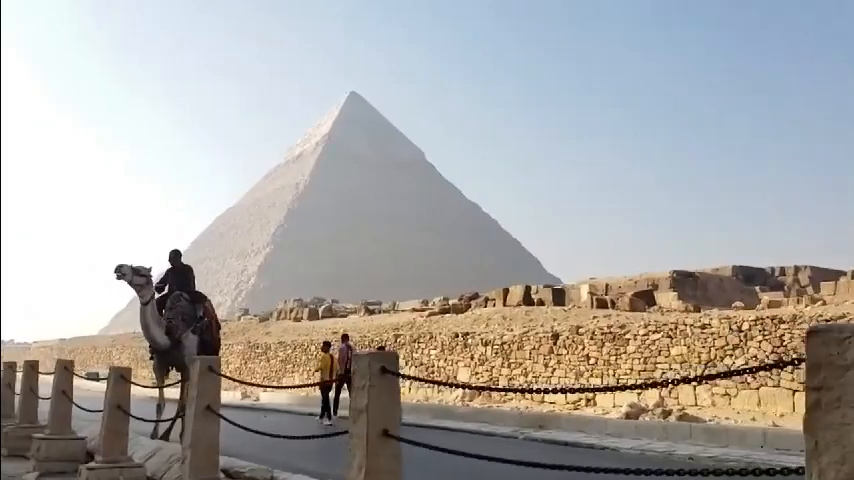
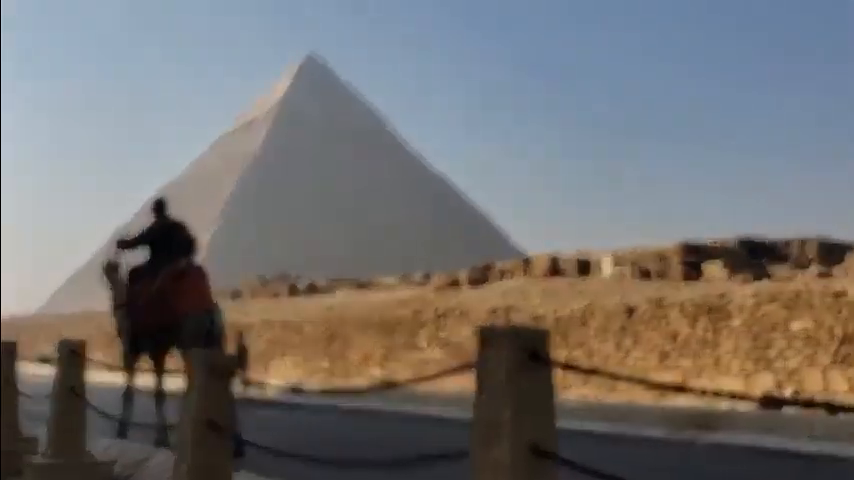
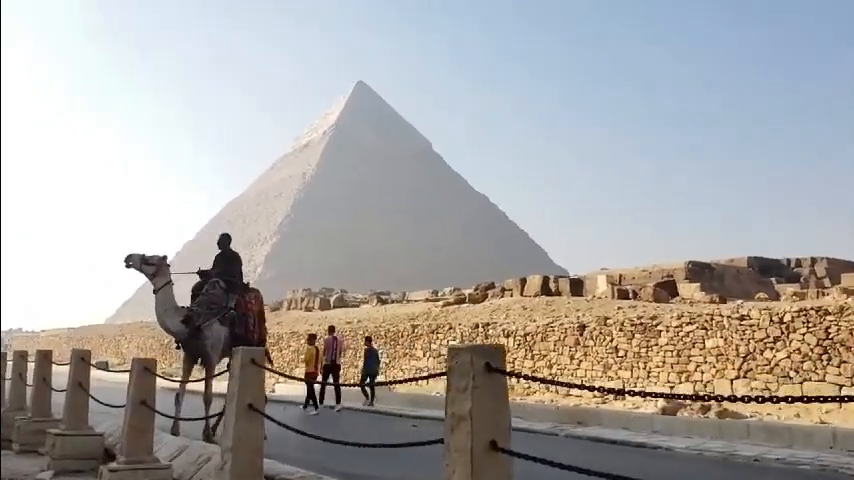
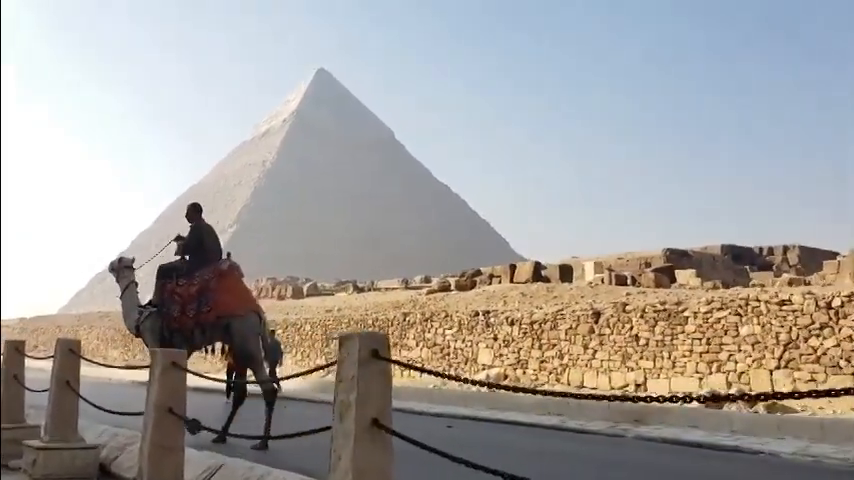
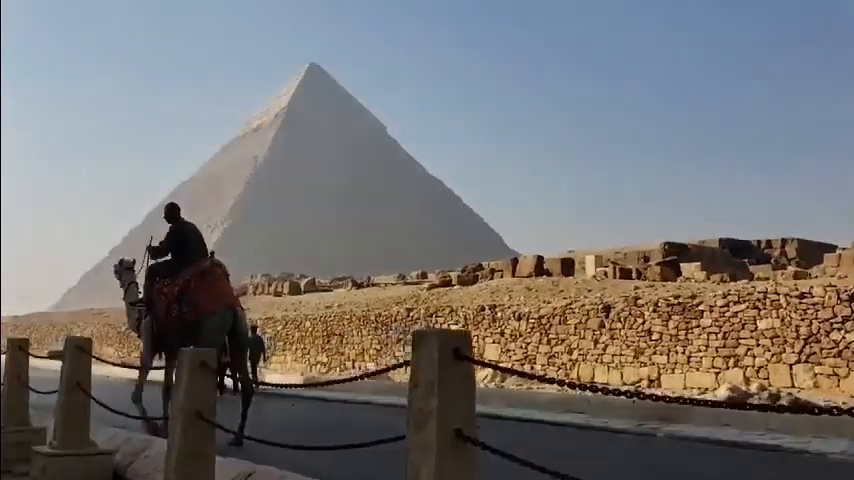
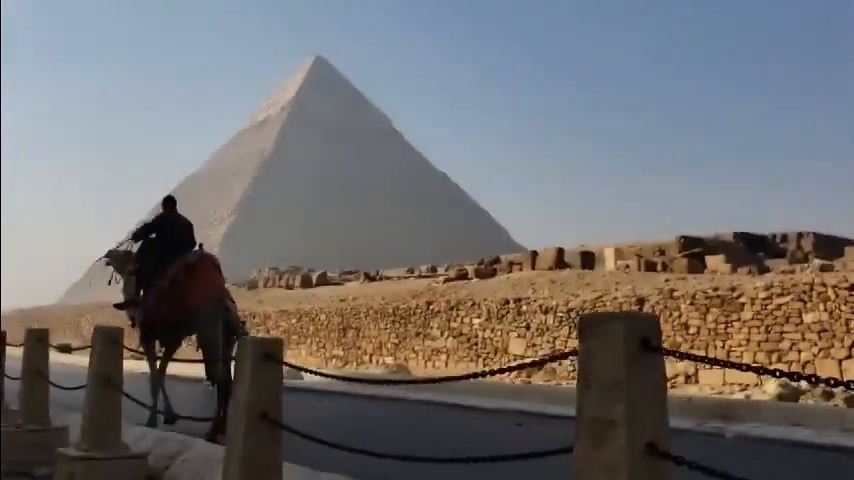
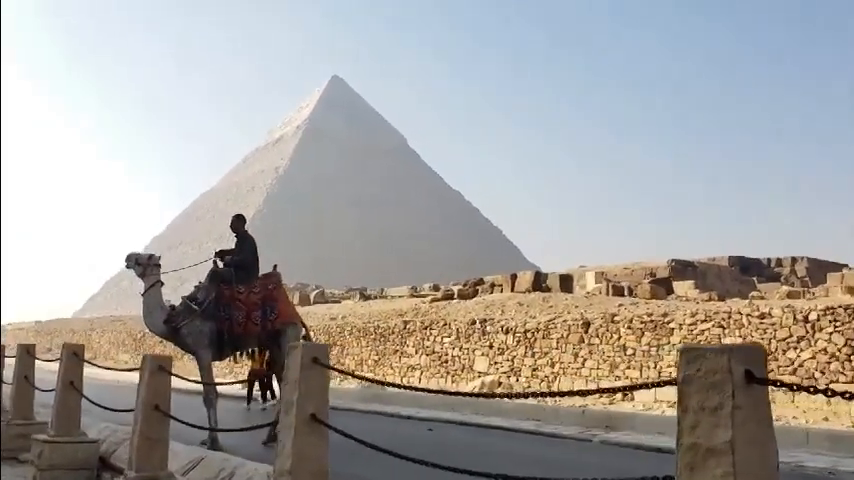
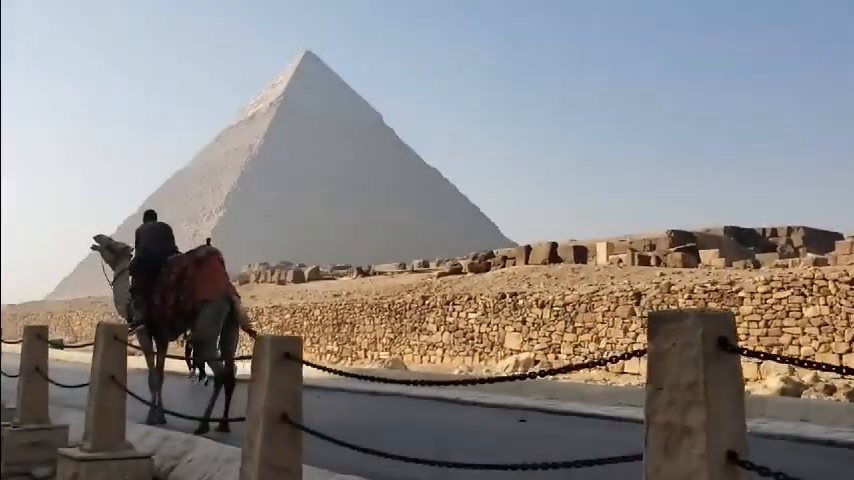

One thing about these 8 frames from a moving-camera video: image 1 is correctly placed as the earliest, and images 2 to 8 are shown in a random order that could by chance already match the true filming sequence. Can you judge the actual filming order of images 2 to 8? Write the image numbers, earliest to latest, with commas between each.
3, 7, 4, 5, 2, 6, 8
